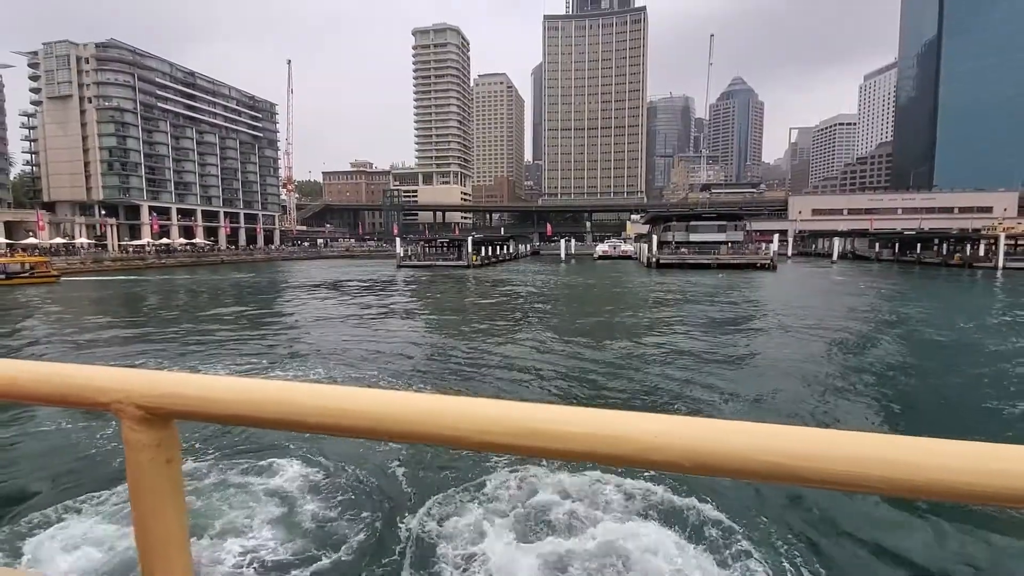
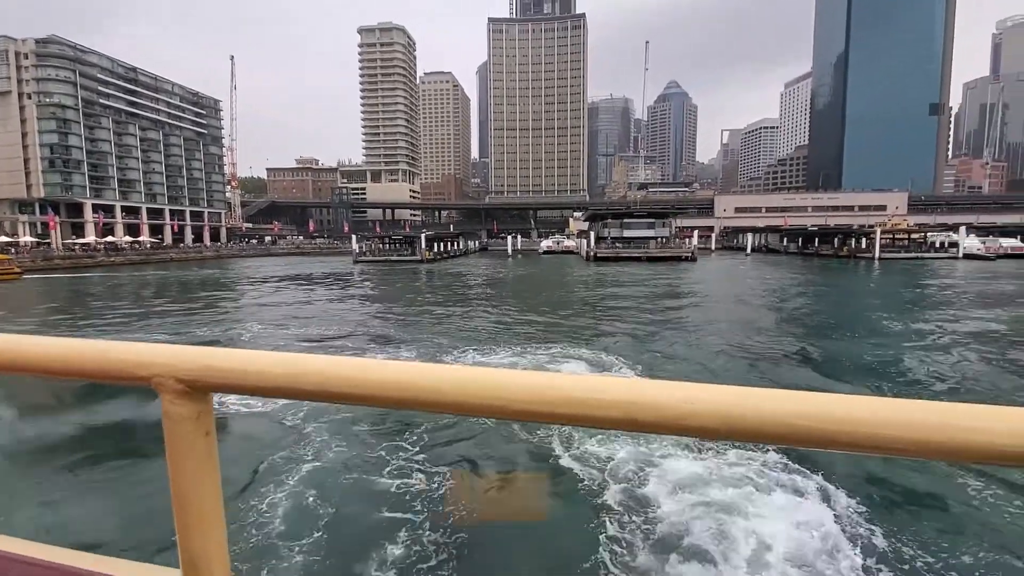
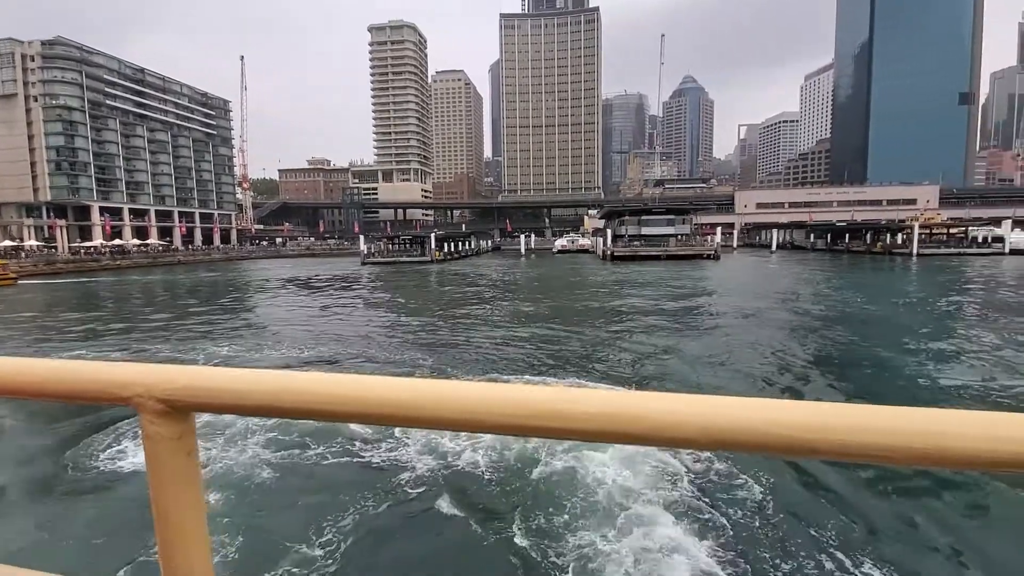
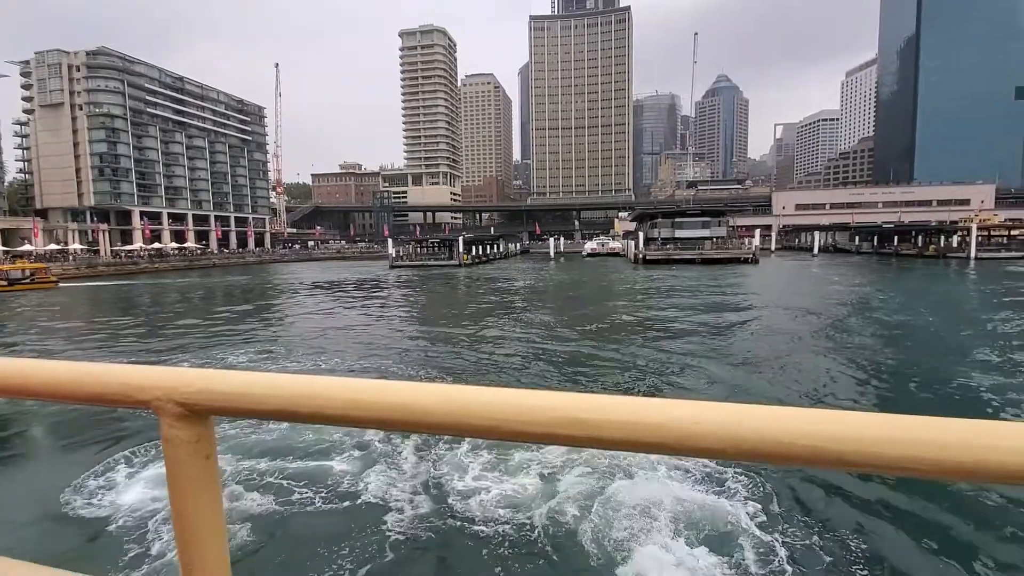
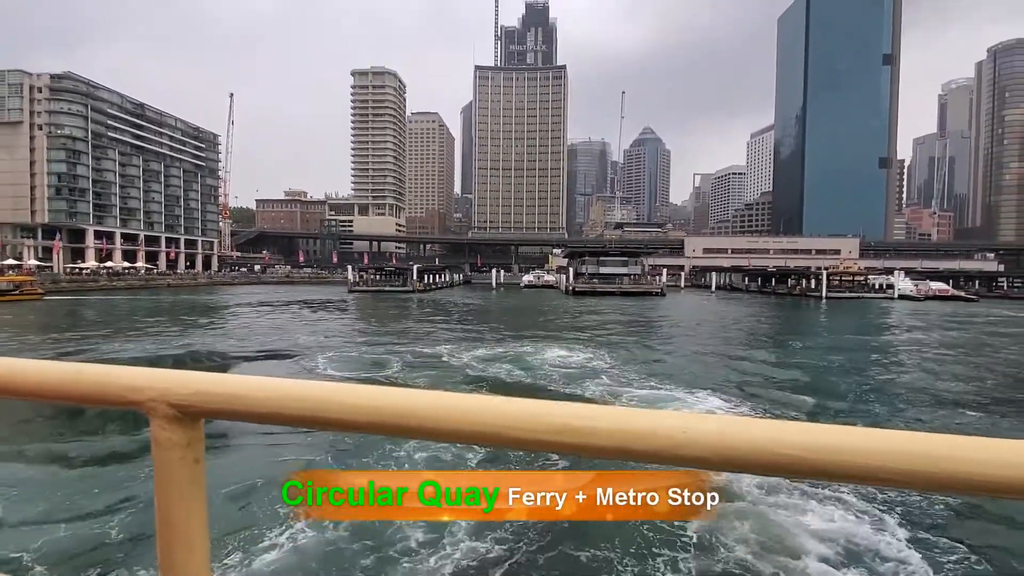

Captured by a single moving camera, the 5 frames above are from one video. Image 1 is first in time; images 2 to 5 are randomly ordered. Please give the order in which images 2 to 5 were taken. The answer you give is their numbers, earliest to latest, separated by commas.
4, 3, 2, 5
